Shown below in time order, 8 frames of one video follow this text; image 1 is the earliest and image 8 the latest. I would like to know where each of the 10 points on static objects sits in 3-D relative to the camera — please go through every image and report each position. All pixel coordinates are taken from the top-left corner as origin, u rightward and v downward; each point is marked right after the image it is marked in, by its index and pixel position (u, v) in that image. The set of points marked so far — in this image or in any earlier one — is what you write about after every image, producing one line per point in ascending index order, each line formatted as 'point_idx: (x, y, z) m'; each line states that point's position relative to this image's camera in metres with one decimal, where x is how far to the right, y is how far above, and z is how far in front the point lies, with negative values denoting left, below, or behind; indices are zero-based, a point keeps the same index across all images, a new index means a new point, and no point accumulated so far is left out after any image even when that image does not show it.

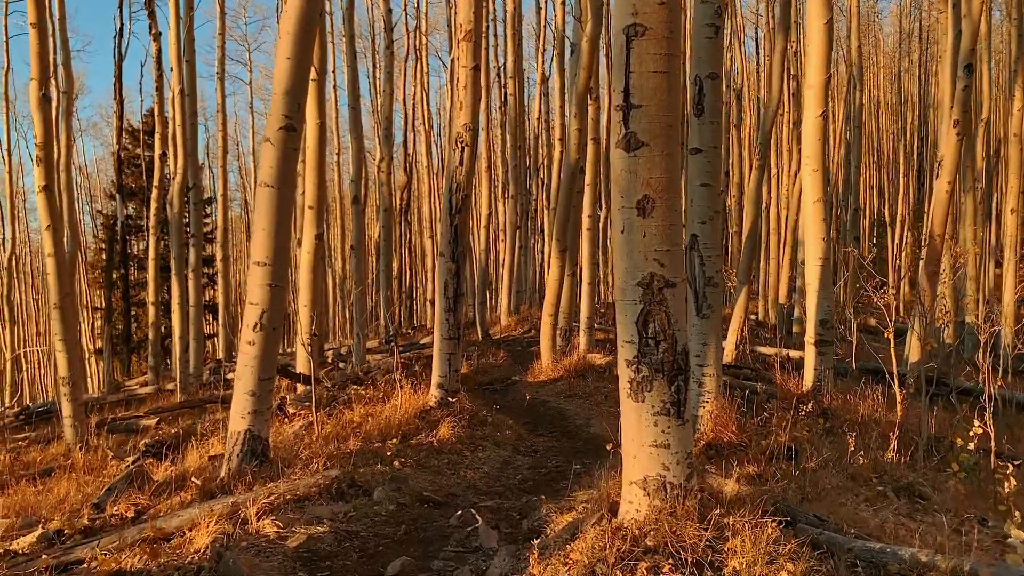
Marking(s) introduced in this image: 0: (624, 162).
0: (+0.3, +0.4, +2.5) m
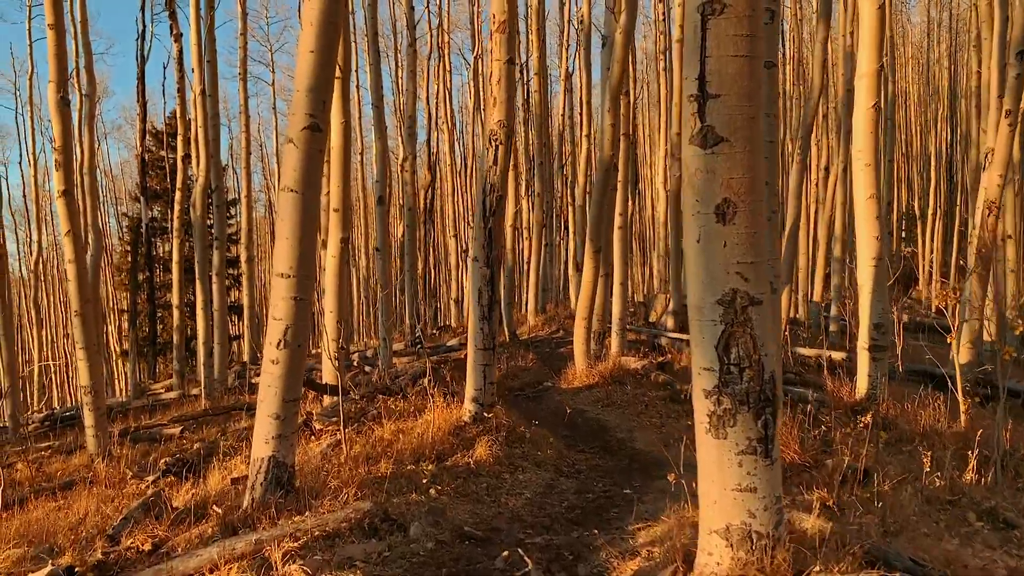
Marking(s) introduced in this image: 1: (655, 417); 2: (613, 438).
0: (+0.5, +0.3, +2.2) m
1: (+1.0, -0.9, +6.3) m
2: (+0.6, -0.9, +5.4) m
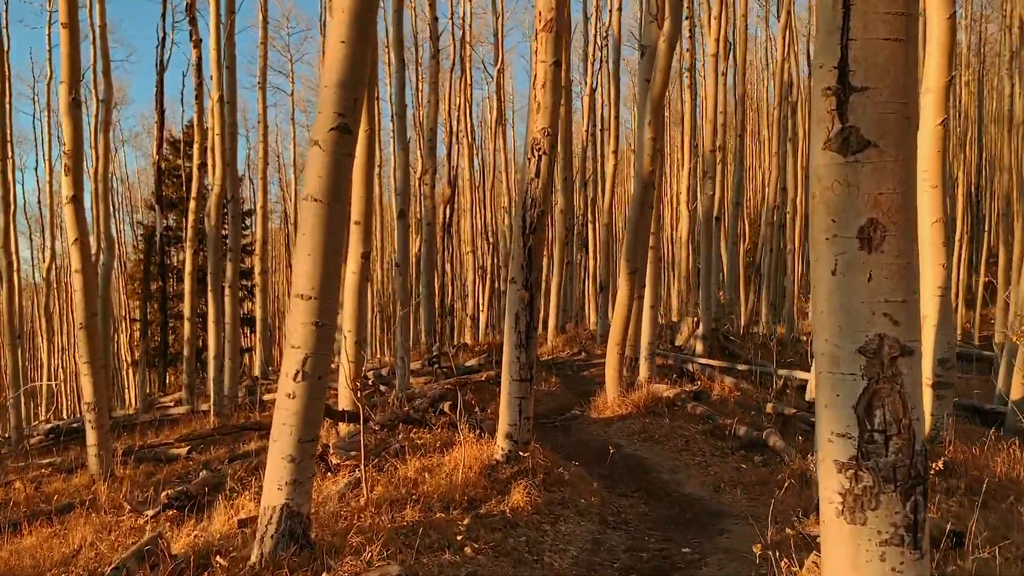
0: (+0.6, +0.2, +1.7) m
1: (+1.2, -1.1, +5.8) m
2: (+0.8, -1.1, +4.9) m
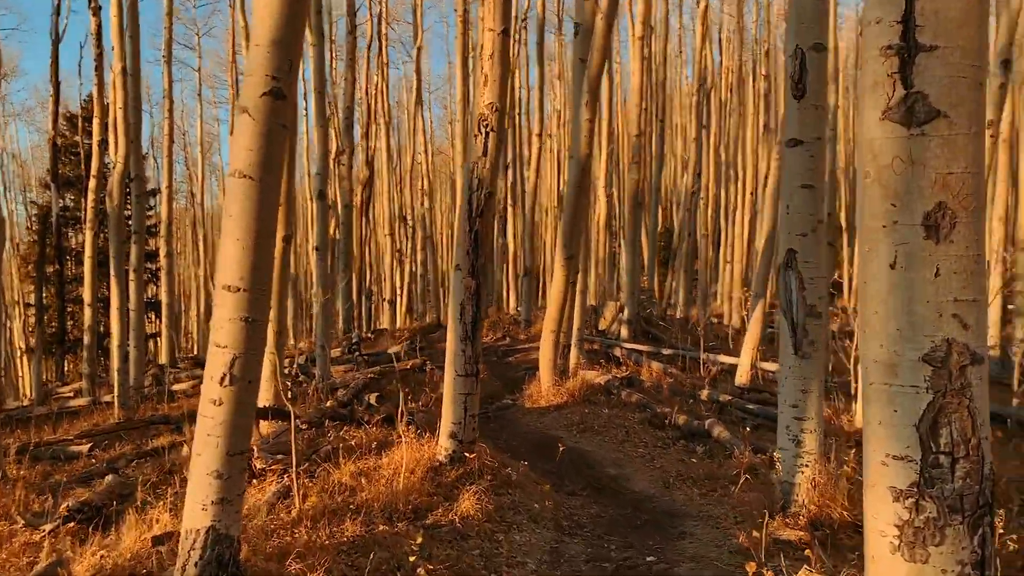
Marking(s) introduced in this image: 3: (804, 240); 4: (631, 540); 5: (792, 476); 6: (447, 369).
0: (+0.6, +0.2, +1.5) m
1: (+0.8, -1.0, +5.6) m
2: (+0.5, -1.0, +4.7) m
3: (+1.2, +0.2, +3.6) m
4: (+0.5, -1.0, +3.6) m
5: (+1.2, -0.8, +3.6) m
6: (-0.3, -0.4, +4.1) m
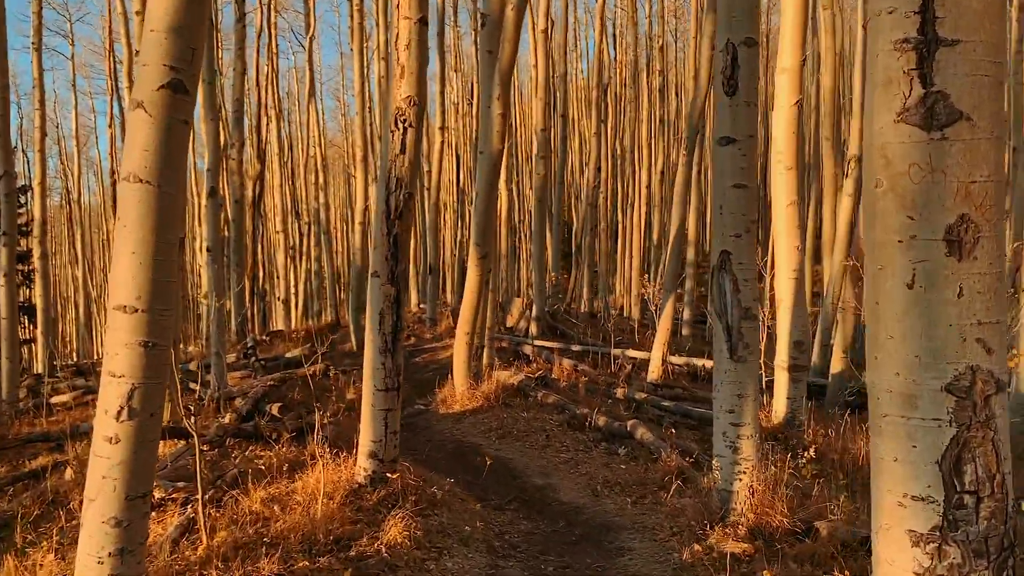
0: (+0.6, +0.2, +1.3) m
1: (+0.3, -1.0, +5.5) m
2: (+0.1, -1.0, +4.5) m
3: (+0.9, +0.2, +3.5) m
4: (+0.2, -1.1, +3.4) m
5: (+0.9, -0.8, +3.5) m
6: (-0.6, -0.4, +3.8) m
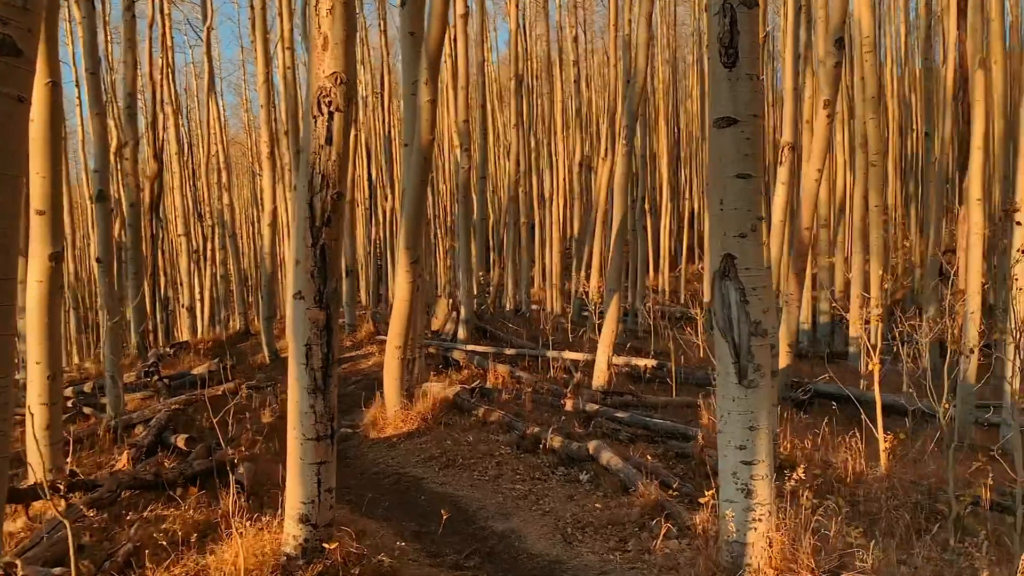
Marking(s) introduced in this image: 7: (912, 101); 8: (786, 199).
0: (+0.7, +0.1, +0.7) m
1: (0.0, -1.1, +4.8) m
2: (-0.1, -1.1, +3.9) m
3: (+0.8, +0.1, +2.9) m
4: (+0.1, -1.1, +2.8) m
5: (+0.8, -0.8, +3.0) m
6: (-0.8, -0.5, +3.1) m
7: (+8.6, +4.0, +18.8) m
8: (+2.6, +0.8, +8.1) m
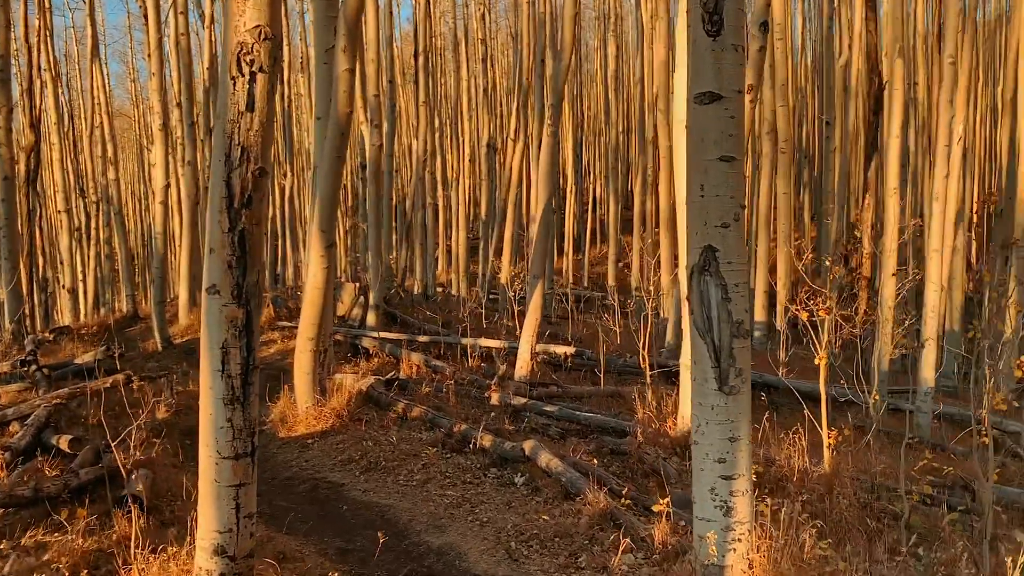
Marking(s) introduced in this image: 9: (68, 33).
0: (+0.8, +0.1, +0.4) m
1: (-0.3, -1.0, +4.5) m
2: (-0.3, -1.1, +3.5) m
3: (+0.6, +0.2, +2.6) m
4: (0.0, -1.1, +2.4) m
5: (+0.6, -0.8, +2.7) m
6: (-0.9, -0.5, +2.6) m
7: (+6.6, +4.3, +19.2) m
8: (+1.8, +1.0, +8.0) m
9: (-9.2, +5.3, +18.2) m
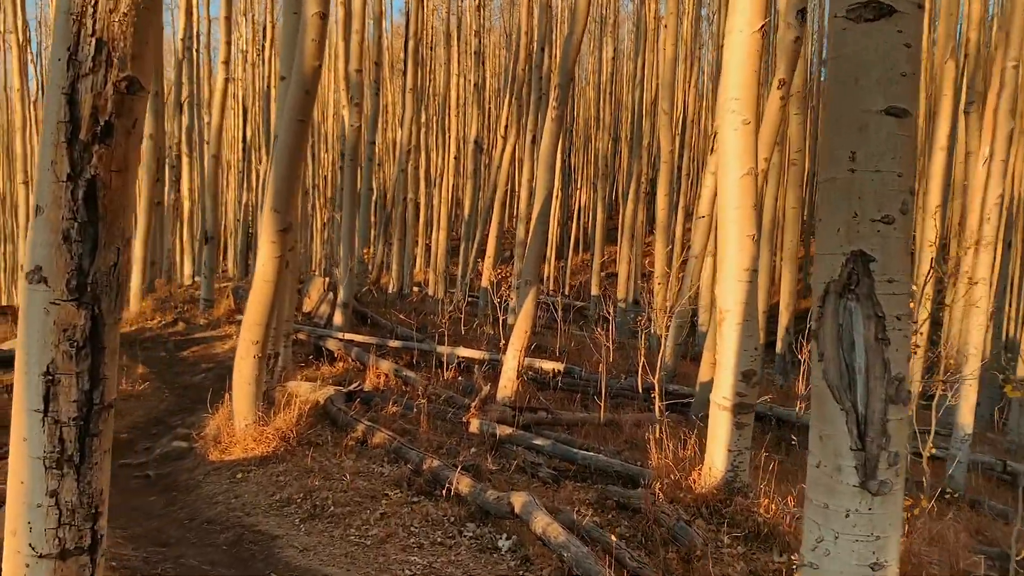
0: (+0.9, 0.0, -0.6) m
1: (-0.4, -1.0, +3.4) m
2: (-0.4, -1.1, +2.4) m
3: (+0.7, +0.1, +1.6) m
4: (0.0, -1.1, +1.4) m
5: (+0.6, -0.9, +1.7) m
6: (-0.9, -0.5, +1.6) m
7: (+6.4, +3.9, +18.4) m
8: (+1.8, +0.8, +7.0) m
9: (-9.2, +5.8, +17.0) m
